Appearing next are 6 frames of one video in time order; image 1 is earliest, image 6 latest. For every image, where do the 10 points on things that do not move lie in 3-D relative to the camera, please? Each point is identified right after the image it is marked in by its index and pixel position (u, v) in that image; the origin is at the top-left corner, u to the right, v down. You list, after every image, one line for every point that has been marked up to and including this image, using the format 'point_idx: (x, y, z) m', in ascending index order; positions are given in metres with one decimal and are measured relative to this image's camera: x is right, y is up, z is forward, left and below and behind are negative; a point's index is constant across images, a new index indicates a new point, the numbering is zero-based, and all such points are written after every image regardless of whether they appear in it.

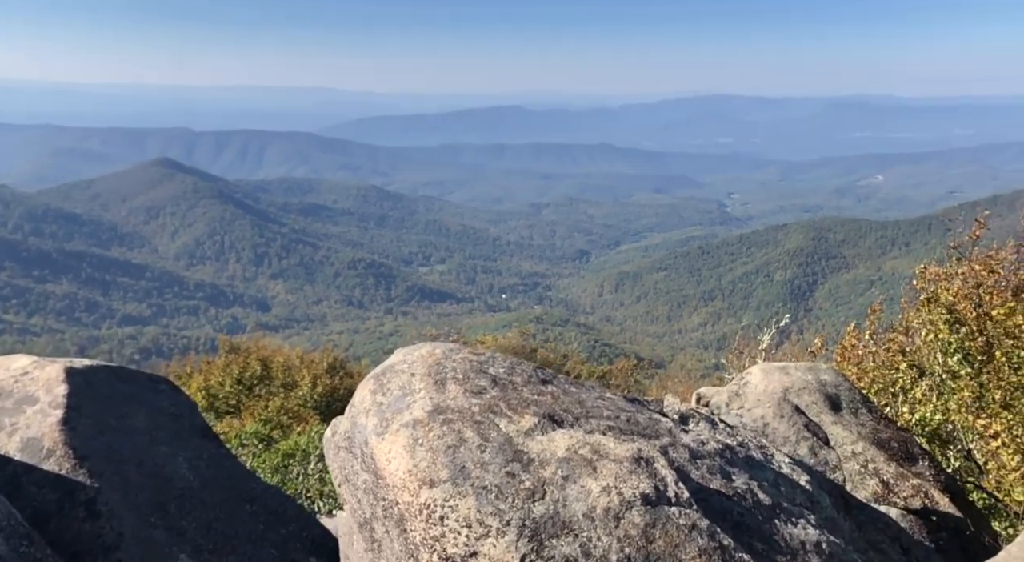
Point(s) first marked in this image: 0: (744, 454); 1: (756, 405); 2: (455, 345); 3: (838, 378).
0: (+1.7, -1.3, +7.5) m
1: (+2.8, -1.4, +11.4) m
2: (-0.5, -0.5, +7.3) m
3: (+4.0, -1.2, +12.2) m
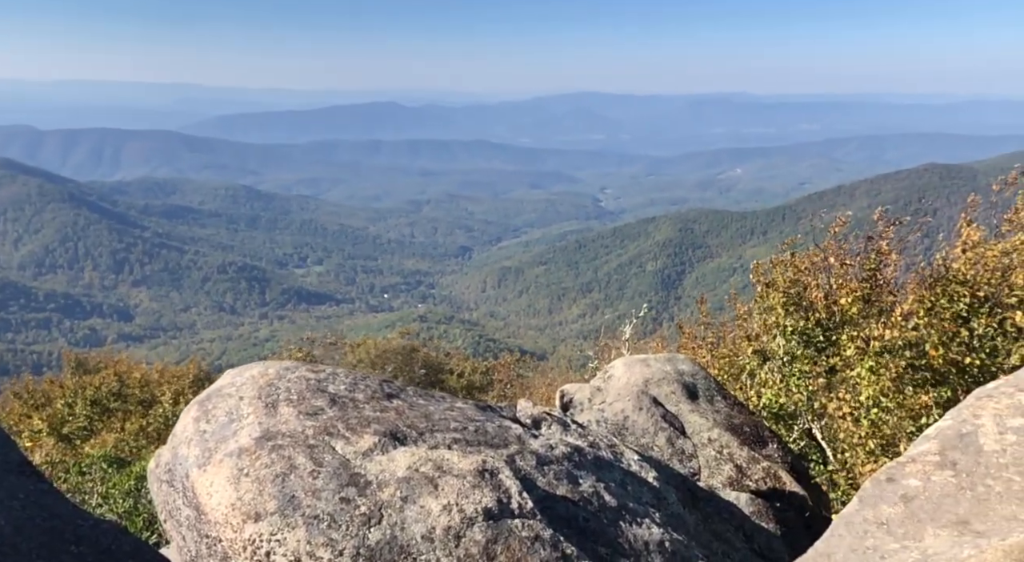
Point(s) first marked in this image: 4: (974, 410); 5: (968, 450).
0: (+0.6, -1.3, +7.4) m
1: (+1.2, -1.4, +11.5) m
2: (-1.6, -0.6, +7.0) m
3: (+2.3, -1.1, +12.4) m
4: (+2.9, -0.8, +6.1) m
5: (+2.7, -1.0, +5.9) m
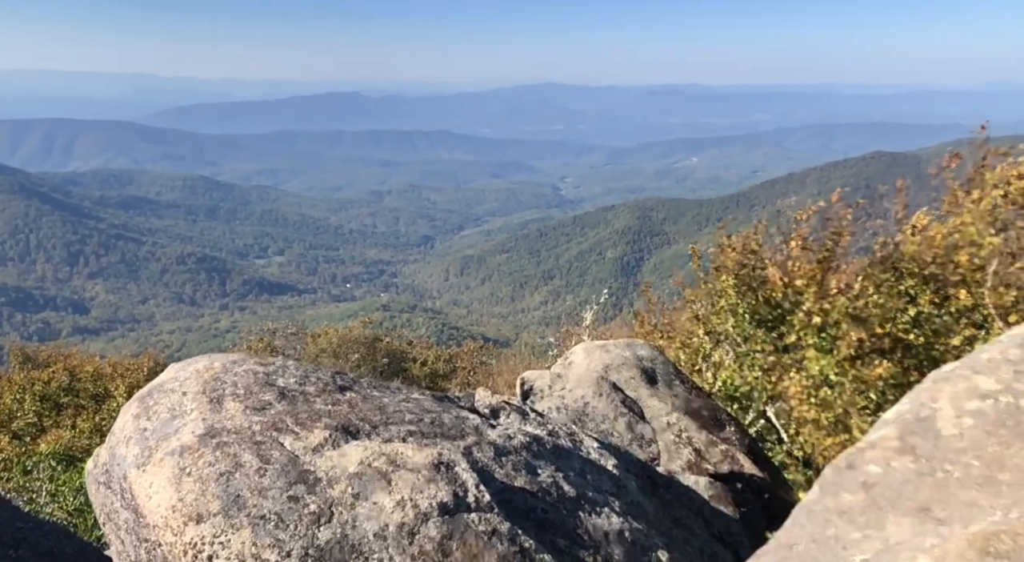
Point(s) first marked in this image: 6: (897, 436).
0: (+0.3, -1.2, +7.3) m
1: (+0.8, -1.2, +11.3) m
2: (-1.9, -0.5, +6.7) m
3: (+1.8, -0.9, +12.3) m
4: (+2.6, -0.7, +6.0) m
5: (+2.5, -0.9, +5.8) m
6: (+2.3, -0.9, +5.9) m
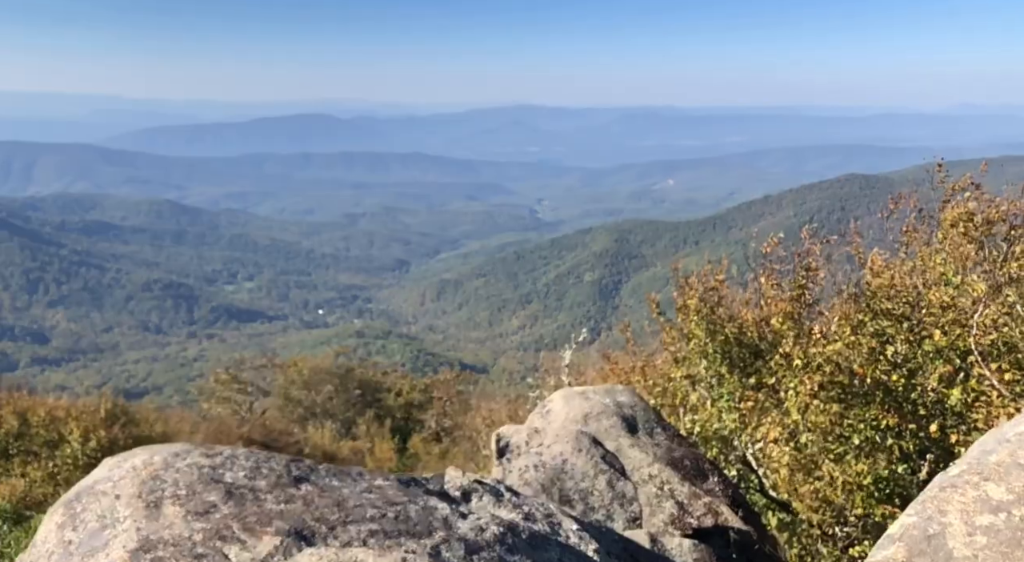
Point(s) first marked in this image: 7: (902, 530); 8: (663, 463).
0: (+0.1, -1.8, +6.7) m
1: (+0.5, -1.8, +10.8) m
2: (-2.1, -1.0, +6.1) m
3: (+1.5, -1.5, +11.8) m
4: (+2.4, -1.2, +5.5) m
5: (+2.3, -1.4, +5.3) m
6: (+2.2, -1.4, +5.4) m
7: (+2.2, -1.4, +5.5) m
8: (+1.7, -2.1, +10.6) m
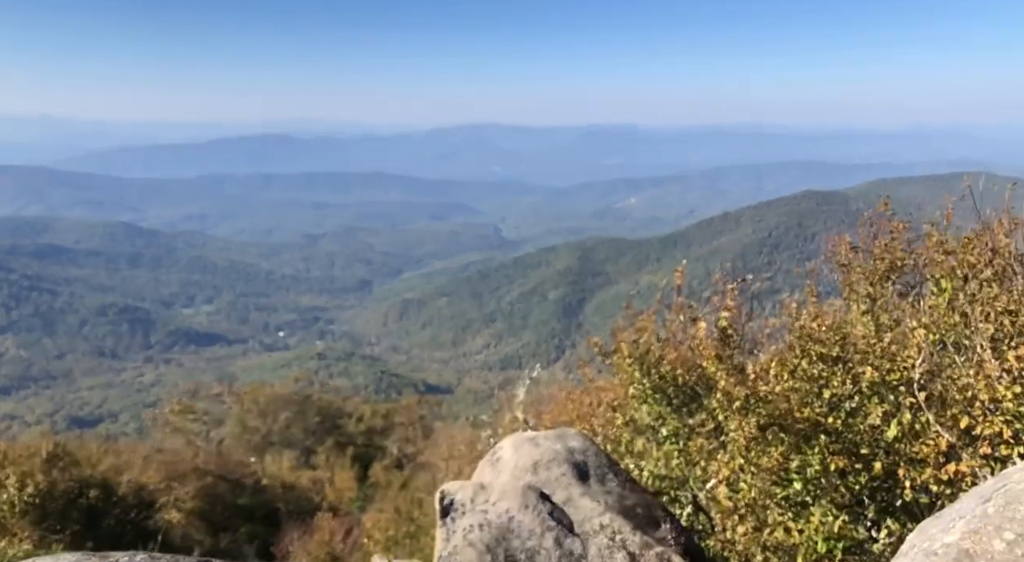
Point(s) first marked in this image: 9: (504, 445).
0: (-0.4, -2.4, +6.3) m
1: (-0.2, -2.4, +10.4) m
2: (-2.6, -1.6, +5.7) m
3: (+0.8, -2.1, +11.4) m
4: (+1.9, -1.8, +5.2) m
5: (+1.8, -2.0, +5.0) m
6: (+1.7, -2.0, +5.1) m
7: (+1.7, -1.9, +5.2) m
8: (+1.1, -2.7, +10.3) m
9: (-0.2, -2.1, +11.6) m
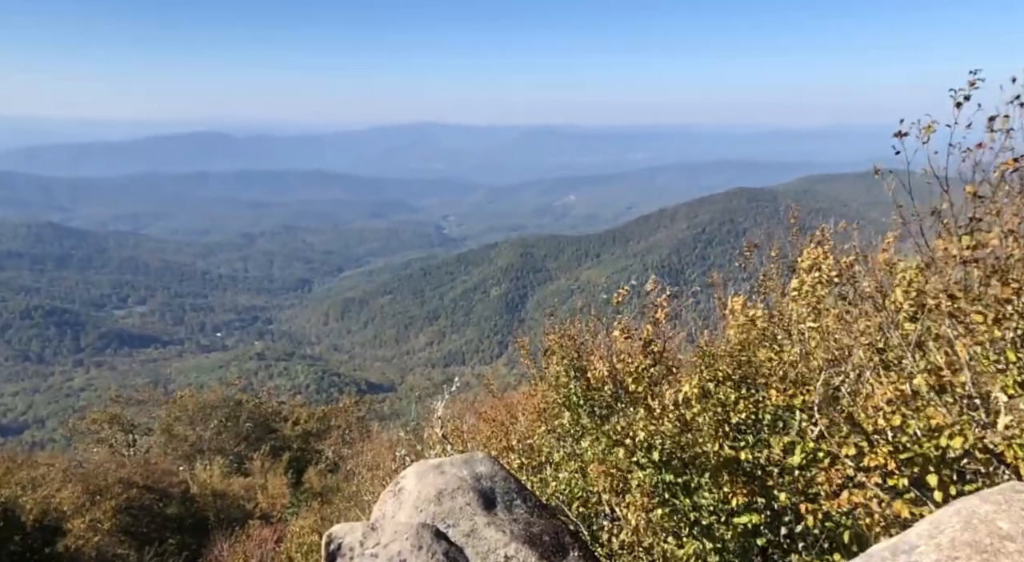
0: (-1.5, -2.8, +5.9) m
1: (-1.4, -2.8, +10.0) m
2: (-3.6, -2.1, +5.2) m
3: (-0.4, -2.5, +11.0) m
4: (+0.9, -2.3, +4.9) m
5: (+0.8, -2.5, +4.6) m
6: (+0.7, -2.5, +4.8) m
7: (+0.7, -2.4, +4.9) m
8: (-0.1, -3.1, +9.9) m
9: (-1.4, -2.5, +11.2) m
